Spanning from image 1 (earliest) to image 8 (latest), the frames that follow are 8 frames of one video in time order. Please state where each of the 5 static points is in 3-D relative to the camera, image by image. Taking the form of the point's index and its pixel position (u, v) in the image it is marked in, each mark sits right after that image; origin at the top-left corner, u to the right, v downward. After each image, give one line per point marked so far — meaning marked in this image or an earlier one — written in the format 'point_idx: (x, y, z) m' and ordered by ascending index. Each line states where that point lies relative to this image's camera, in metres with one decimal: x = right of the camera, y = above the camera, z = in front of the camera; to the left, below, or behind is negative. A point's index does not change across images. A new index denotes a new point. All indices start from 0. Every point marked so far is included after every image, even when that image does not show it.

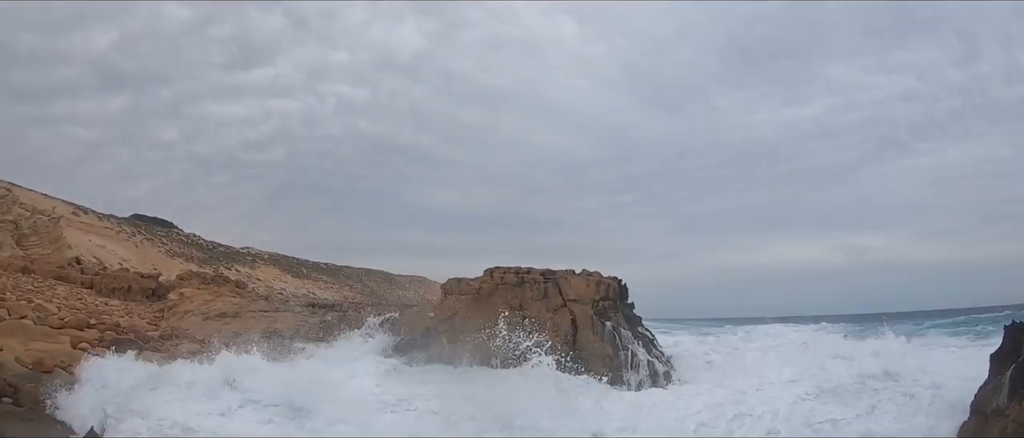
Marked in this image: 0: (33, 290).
0: (-4.9, -0.8, +6.3) m
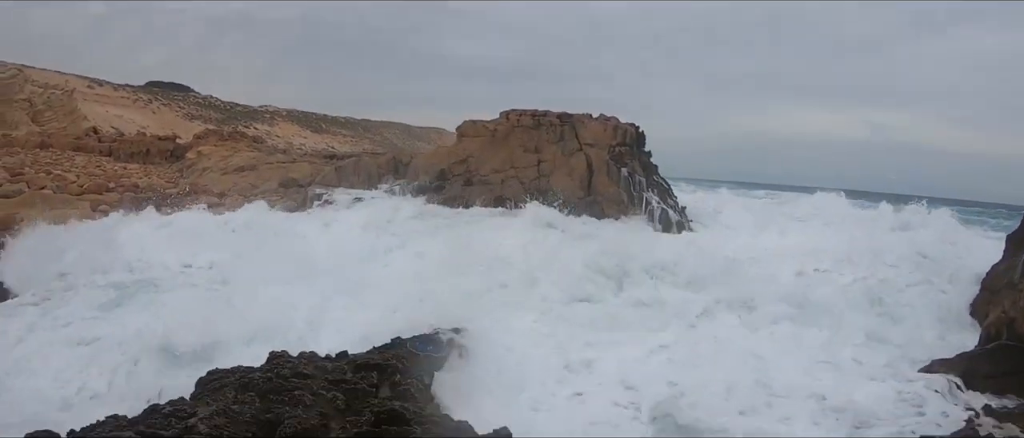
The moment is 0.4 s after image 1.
0: (-5.4, +0.7, +7.4) m
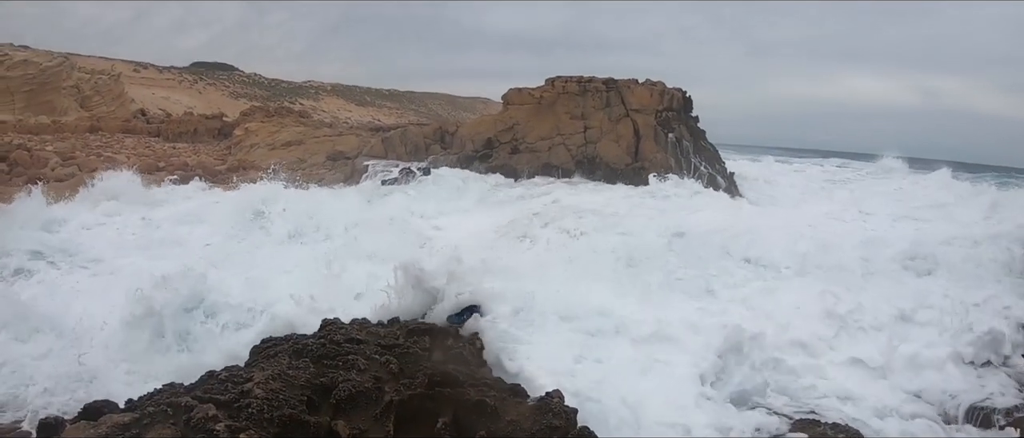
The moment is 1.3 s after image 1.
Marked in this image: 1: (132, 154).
0: (-5.0, +0.9, +7.8) m
1: (-4.6, +0.8, +7.7) m
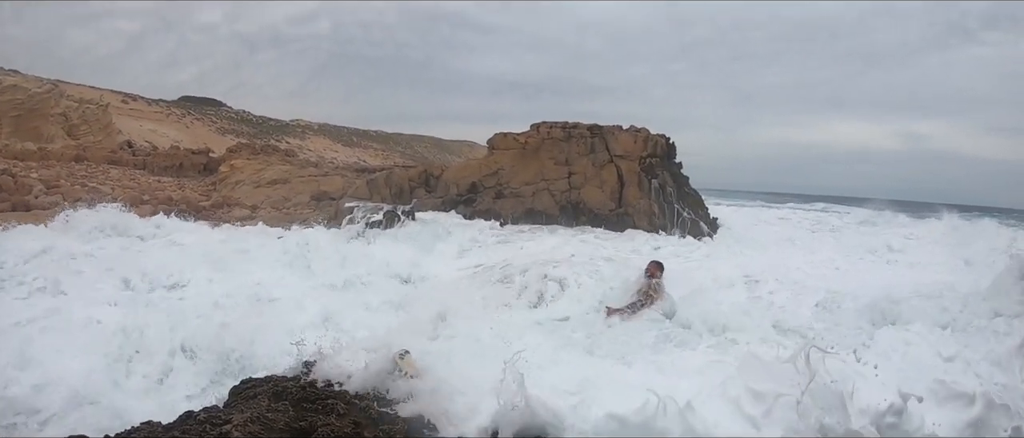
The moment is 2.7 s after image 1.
0: (-5.0, +0.5, +7.5) m
1: (-4.7, +0.4, +7.5) m
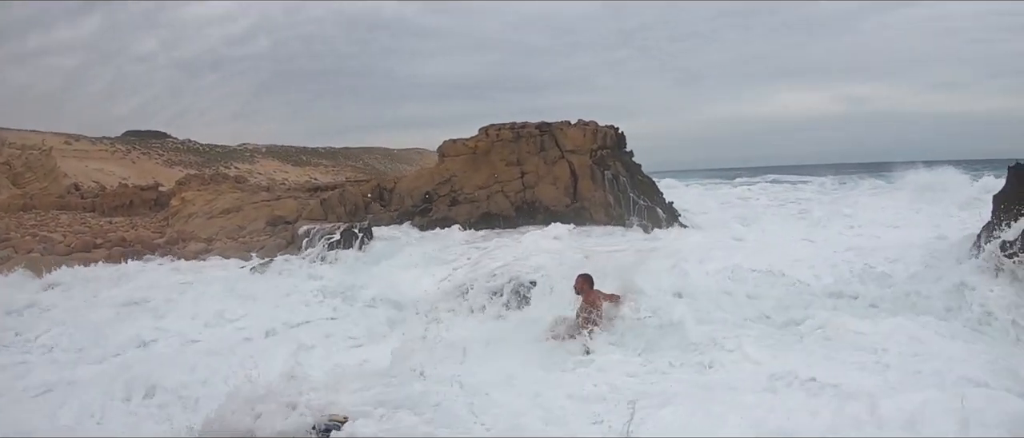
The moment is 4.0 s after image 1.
0: (-5.5, 0.0, +7.2) m
1: (-5.1, -0.1, +7.3) m
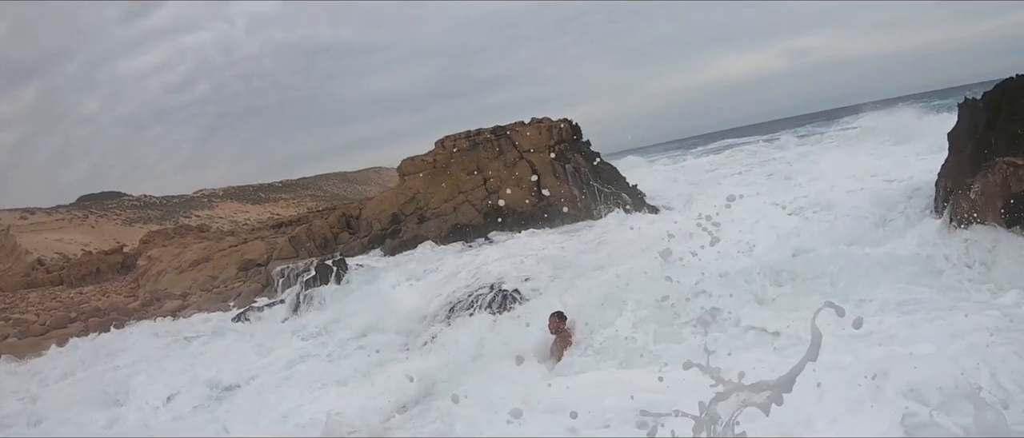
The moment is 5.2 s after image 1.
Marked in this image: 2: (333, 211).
0: (-5.7, -0.9, +7.0) m
1: (-5.3, -1.0, +7.0) m
2: (-3.8, +0.2, +13.3) m
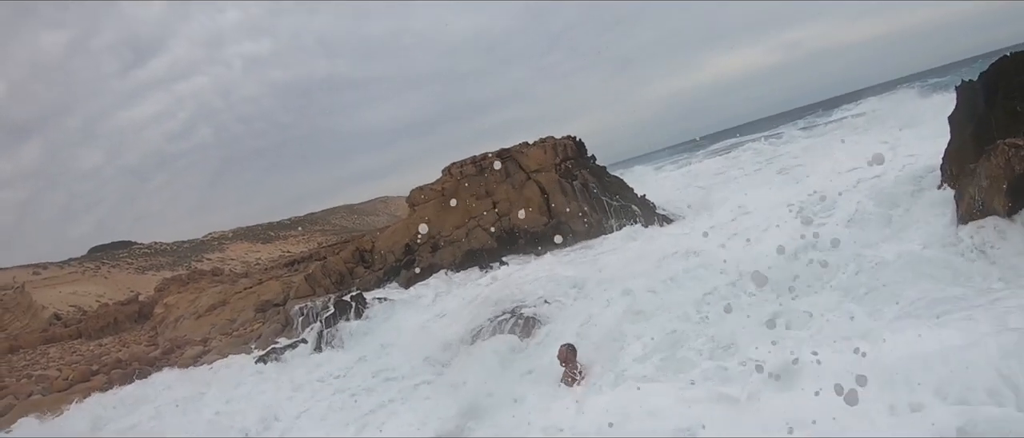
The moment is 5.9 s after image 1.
0: (-5.3, -1.5, +6.7) m
1: (-4.9, -1.6, +6.8) m
2: (-3.5, -0.5, +13.1) m
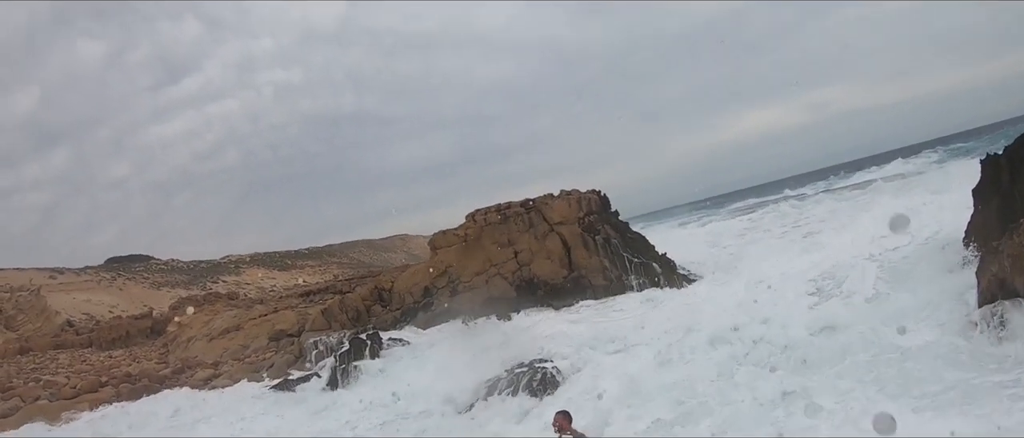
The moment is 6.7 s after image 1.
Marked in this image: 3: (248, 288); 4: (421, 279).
0: (-4.9, -1.5, +6.4) m
1: (-4.6, -1.6, +6.4) m
2: (-3.1, -1.2, +12.8) m
3: (-4.4, -1.2, +10.4) m
4: (-1.9, -1.0, +12.8) m
